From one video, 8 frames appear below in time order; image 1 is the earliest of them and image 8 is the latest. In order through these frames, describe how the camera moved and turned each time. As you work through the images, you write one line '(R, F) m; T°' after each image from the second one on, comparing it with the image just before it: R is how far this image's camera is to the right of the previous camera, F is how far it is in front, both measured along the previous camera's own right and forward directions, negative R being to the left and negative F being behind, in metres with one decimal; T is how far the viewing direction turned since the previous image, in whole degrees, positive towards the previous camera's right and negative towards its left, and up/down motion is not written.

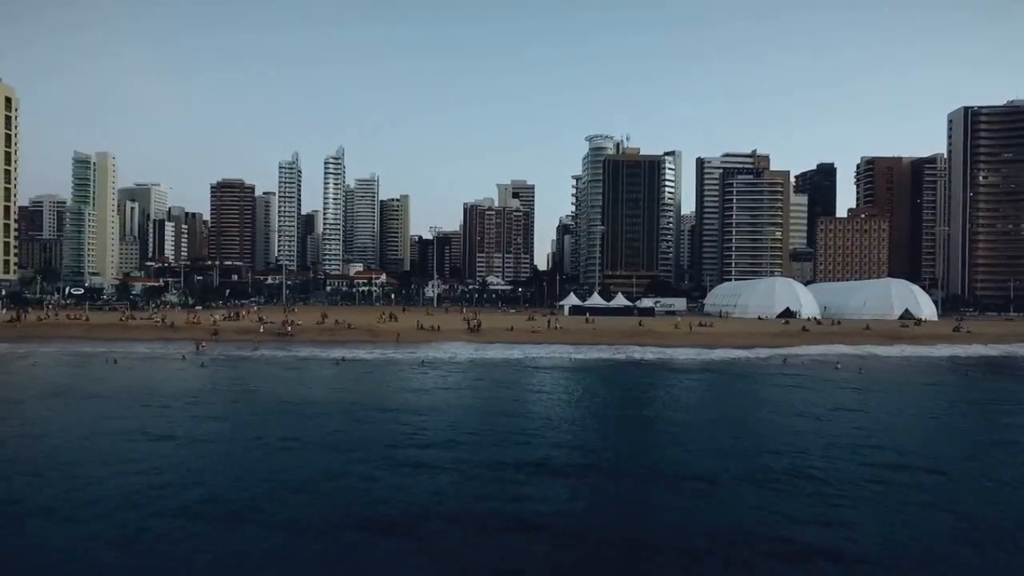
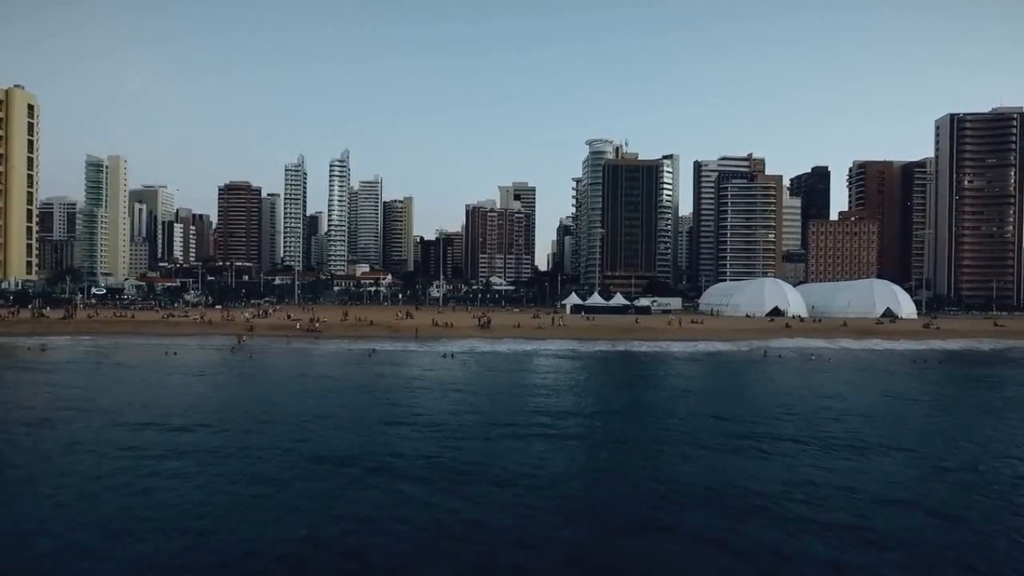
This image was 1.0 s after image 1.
(-0.6, -4.7) m; 0°
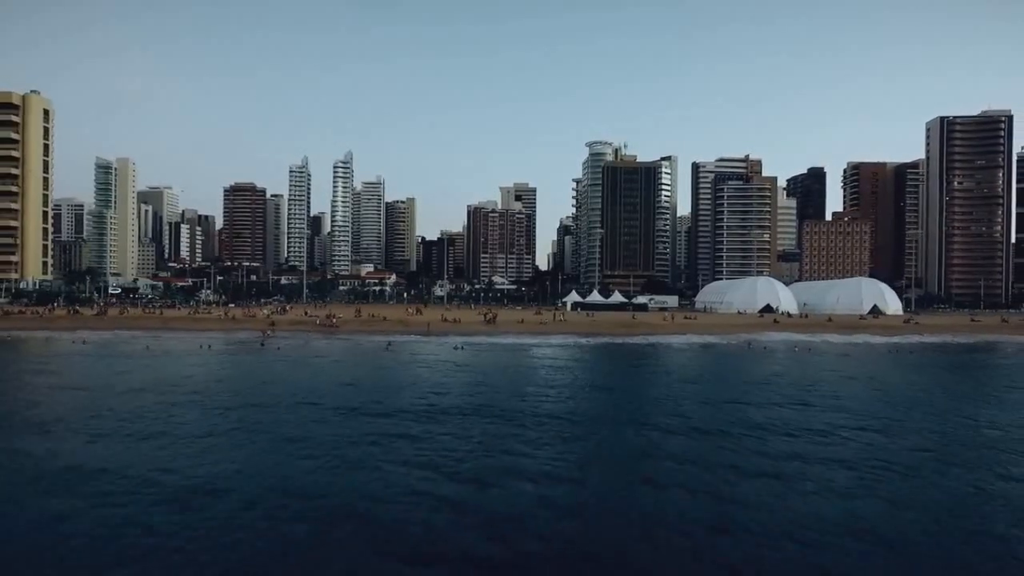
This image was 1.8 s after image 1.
(-0.3, -3.5) m; 0°
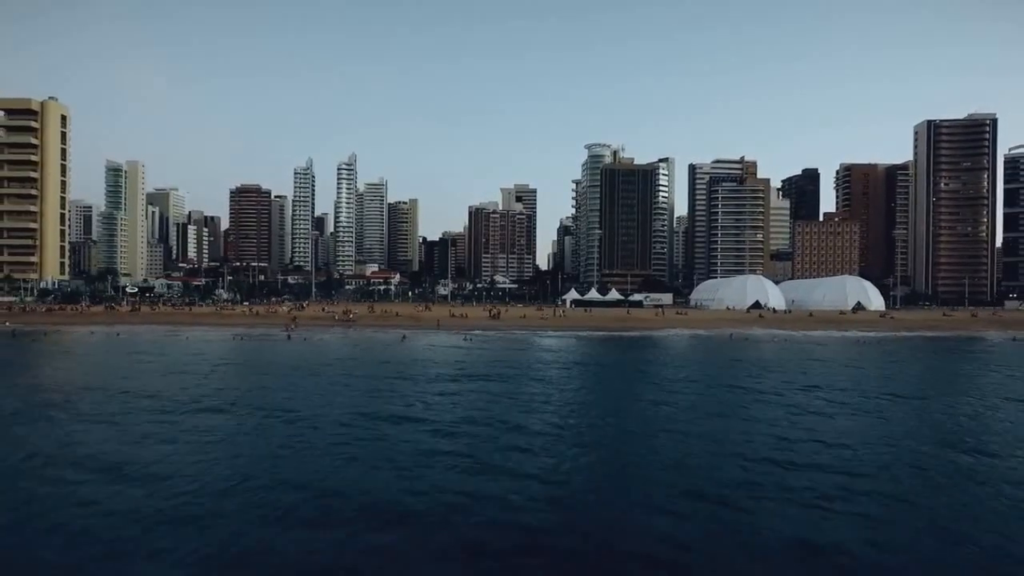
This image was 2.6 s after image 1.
(-0.3, -4.5) m; 0°
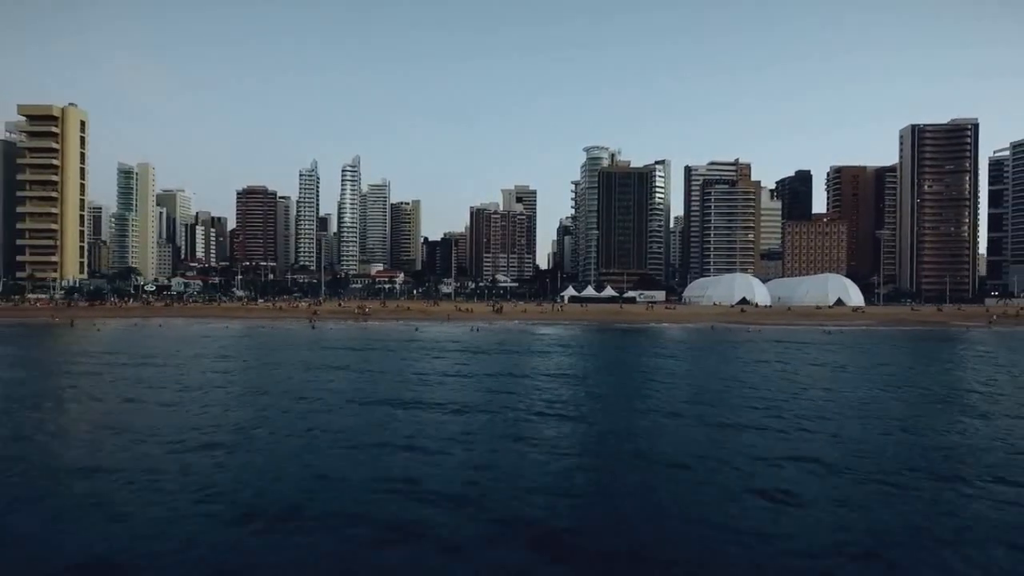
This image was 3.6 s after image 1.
(-0.1, -5.5) m; 0°
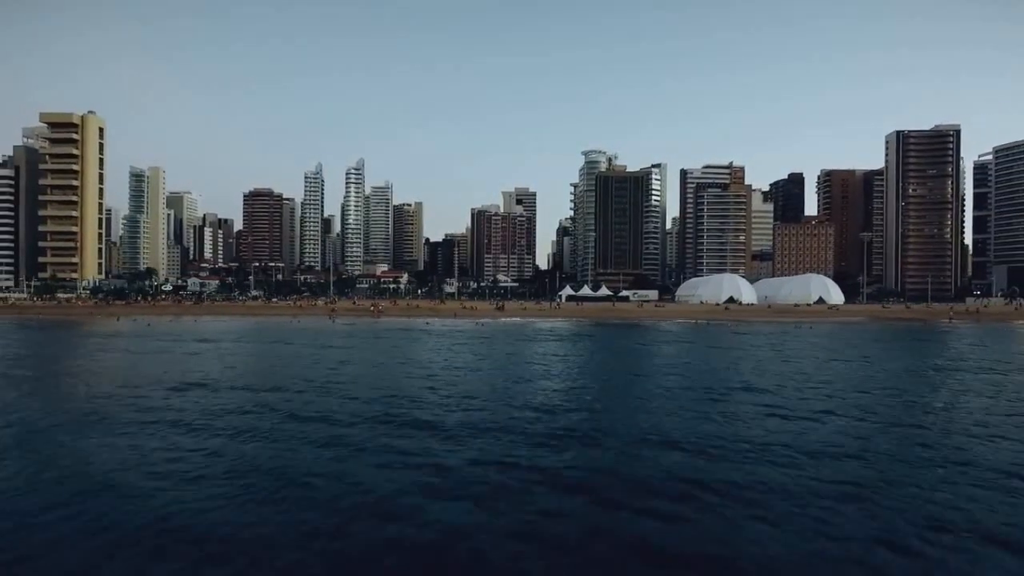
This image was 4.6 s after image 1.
(-0.1, -5.8) m; 0°
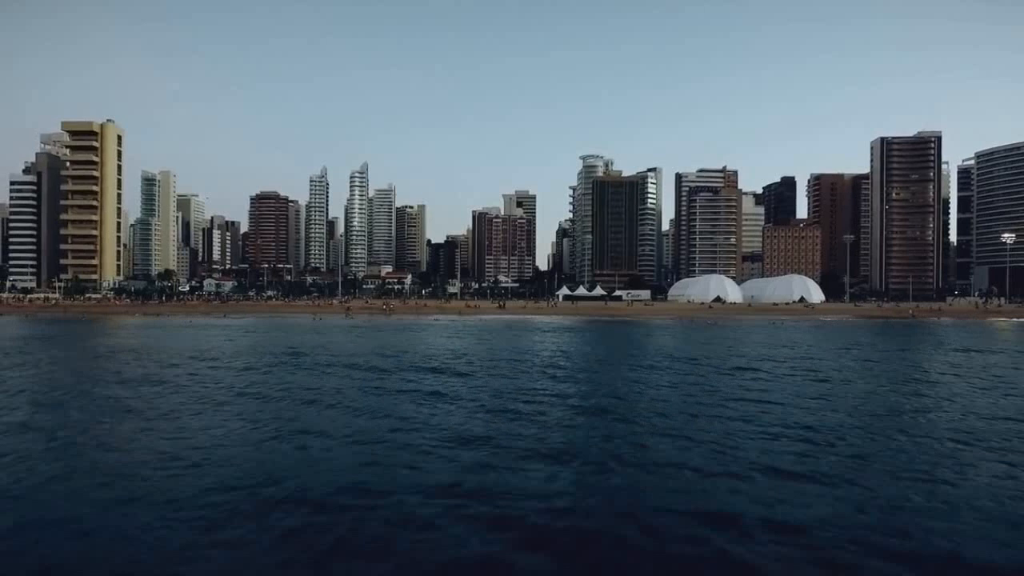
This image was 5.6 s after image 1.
(0.0, -6.4) m; 0°
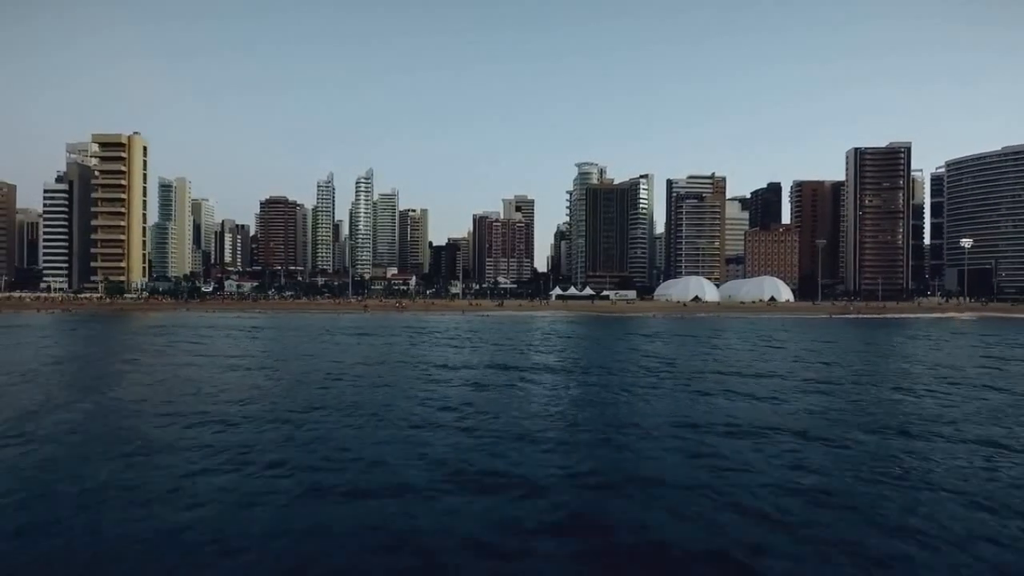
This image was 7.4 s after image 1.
(+0.3, -10.8) m; 0°
